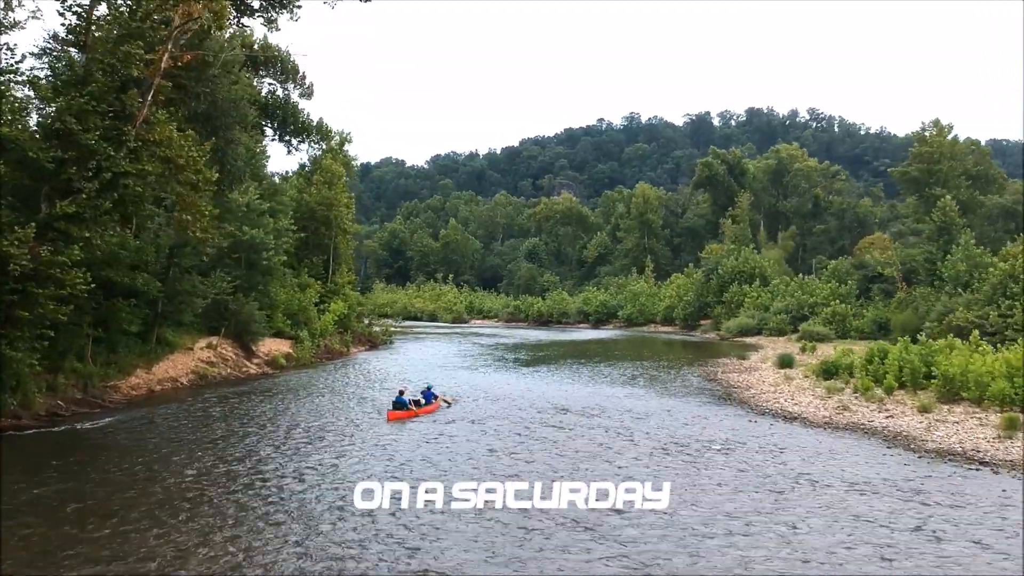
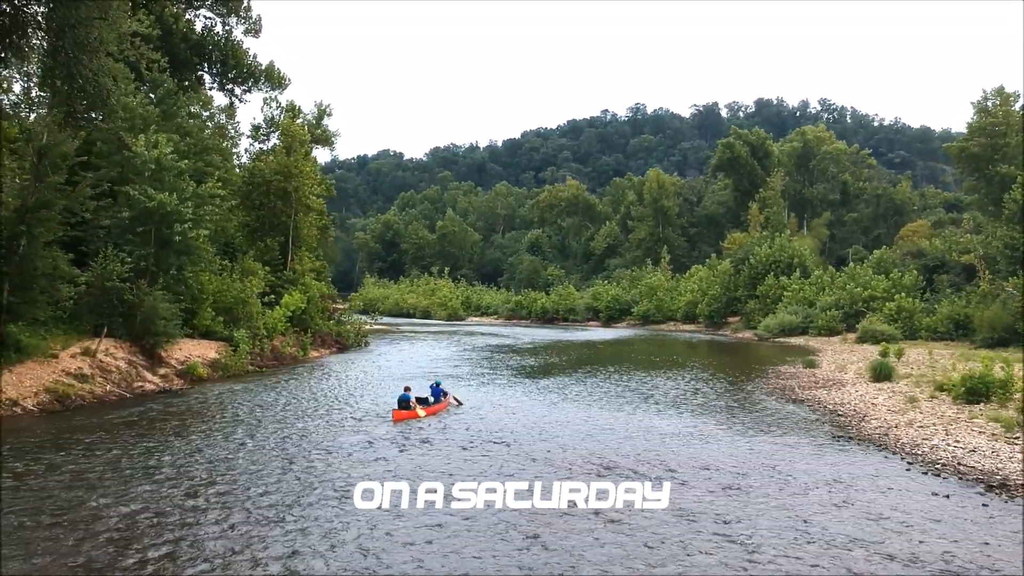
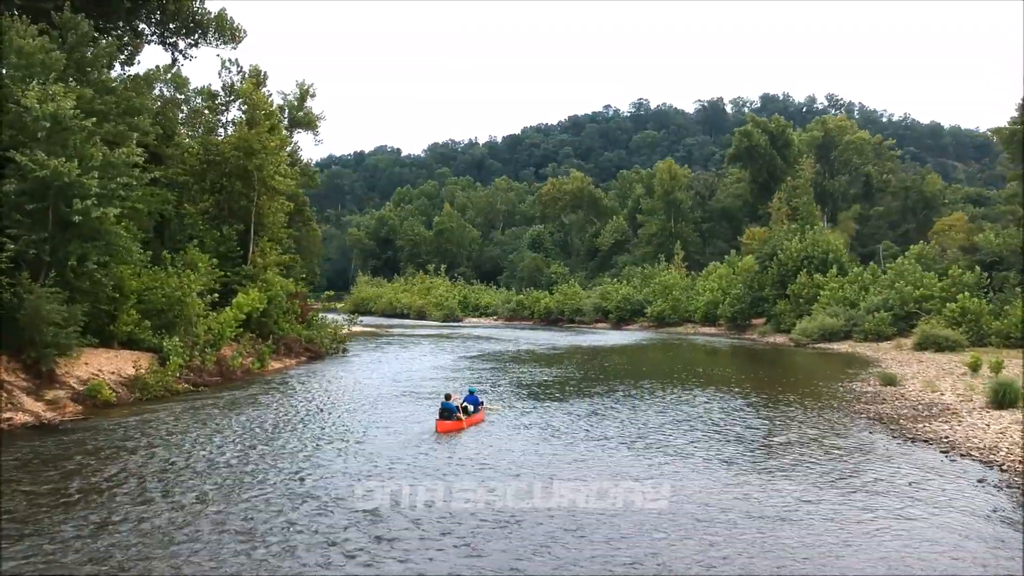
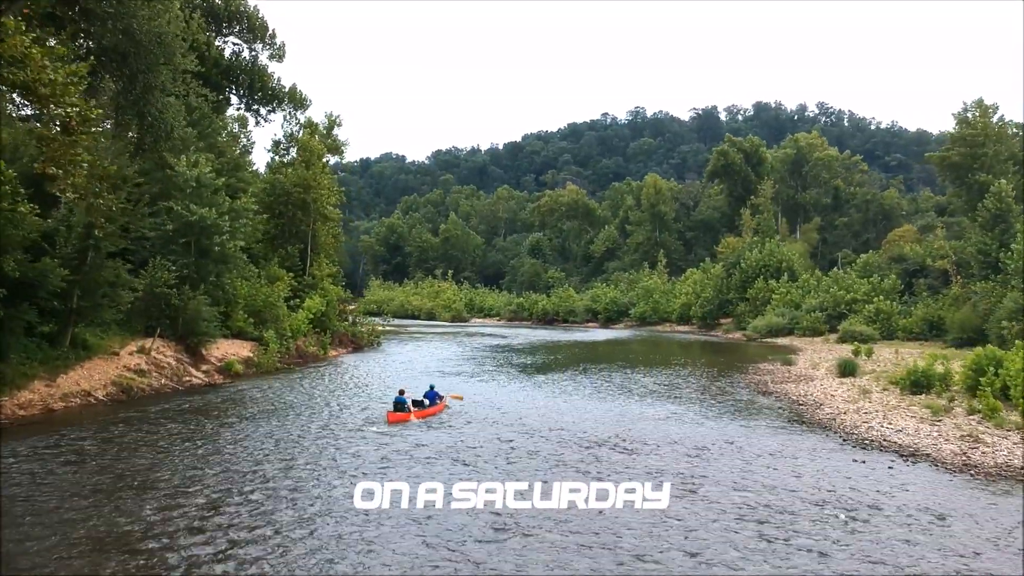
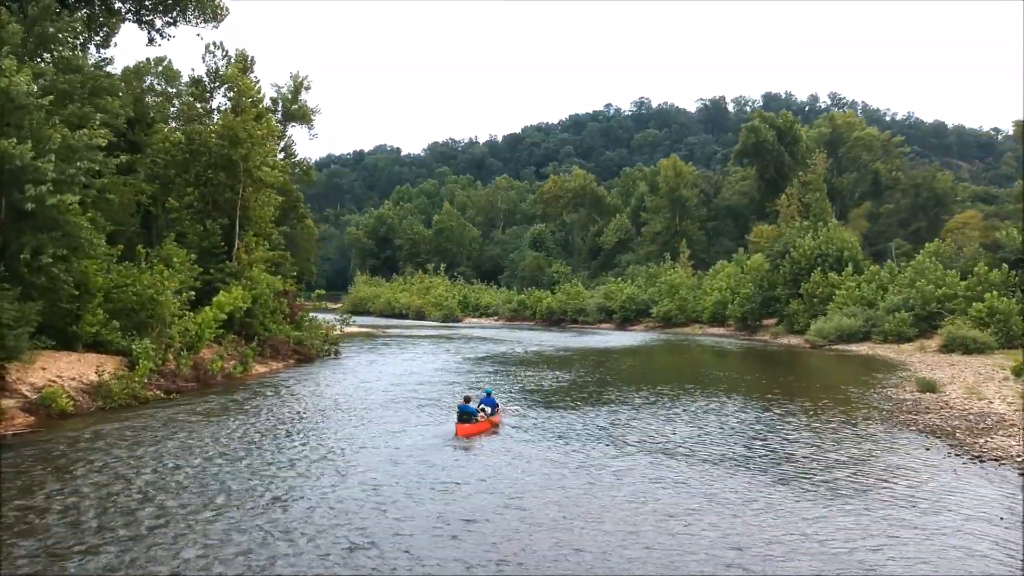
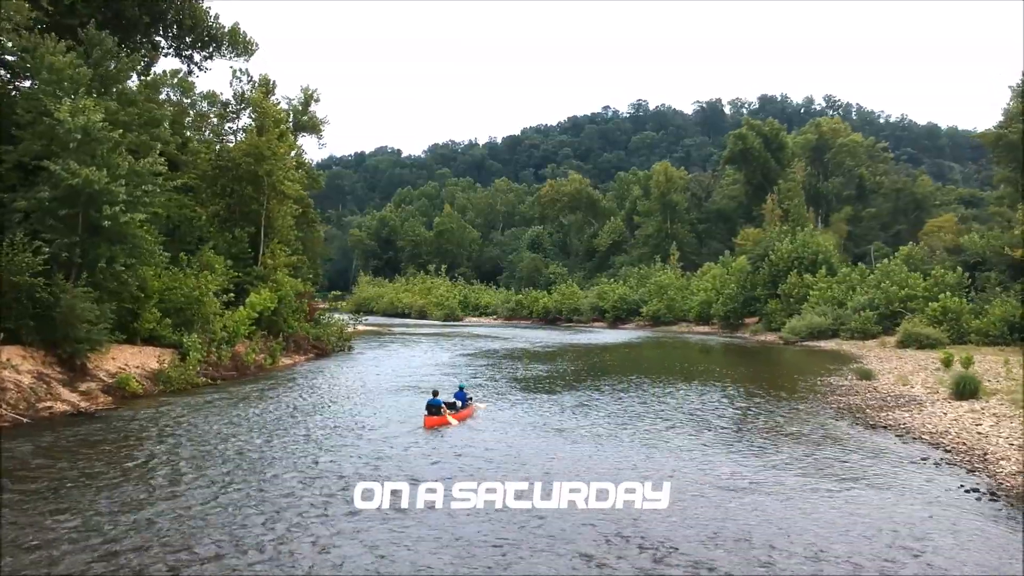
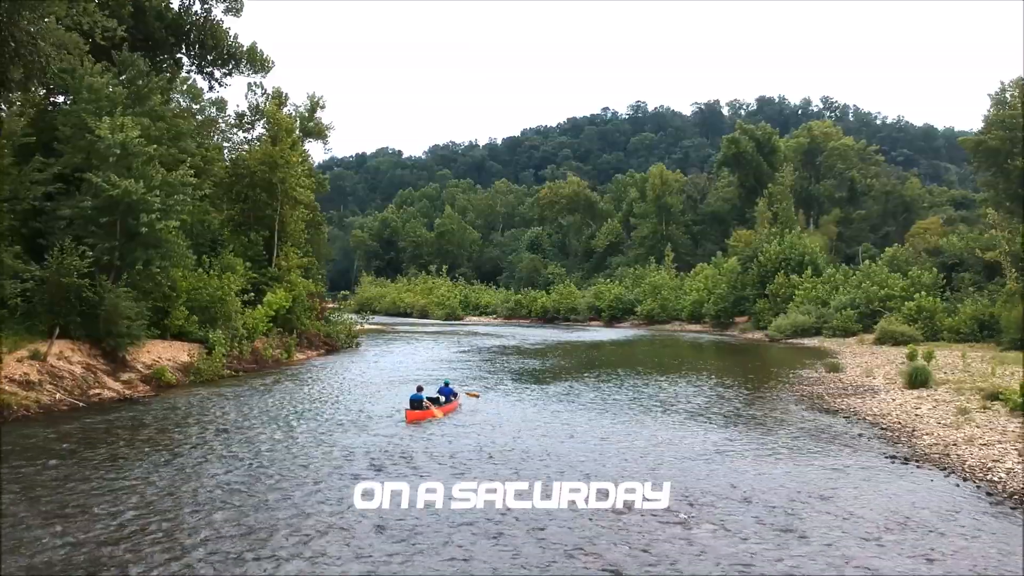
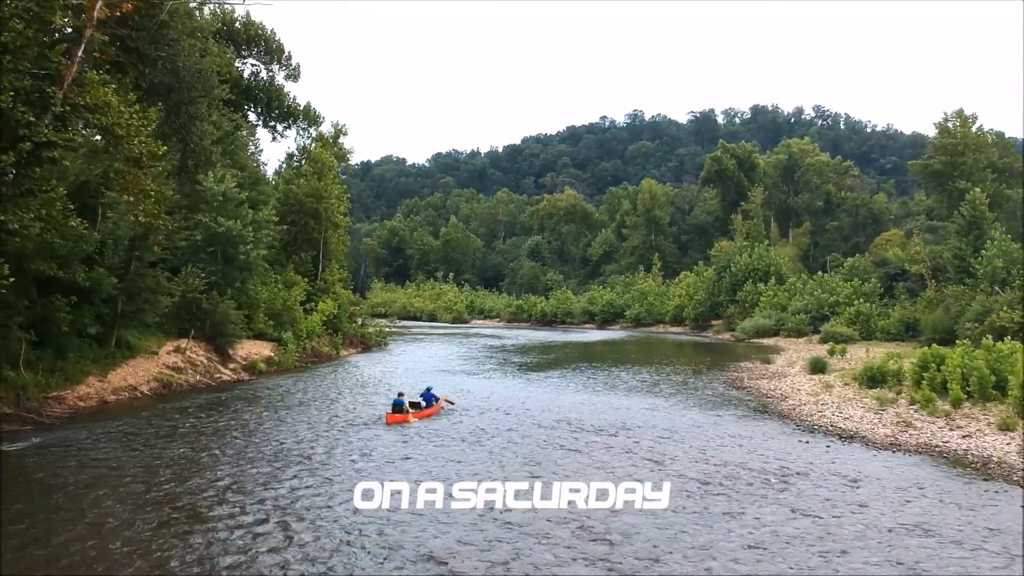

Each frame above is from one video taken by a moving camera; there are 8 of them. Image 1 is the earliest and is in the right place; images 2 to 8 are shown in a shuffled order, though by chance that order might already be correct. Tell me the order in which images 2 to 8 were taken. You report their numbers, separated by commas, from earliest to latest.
8, 4, 2, 7, 6, 3, 5
